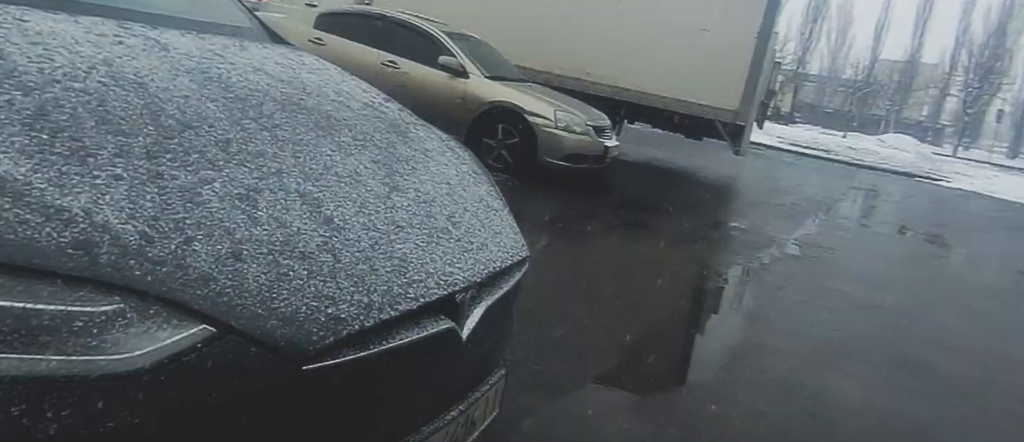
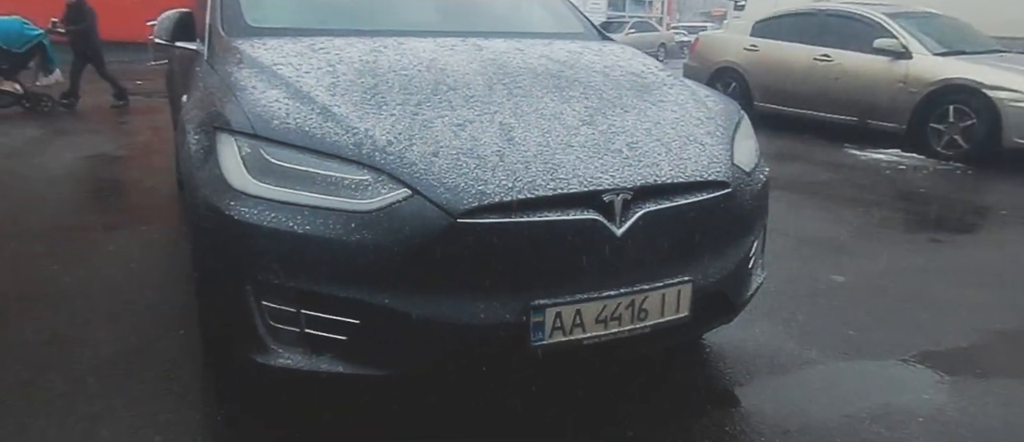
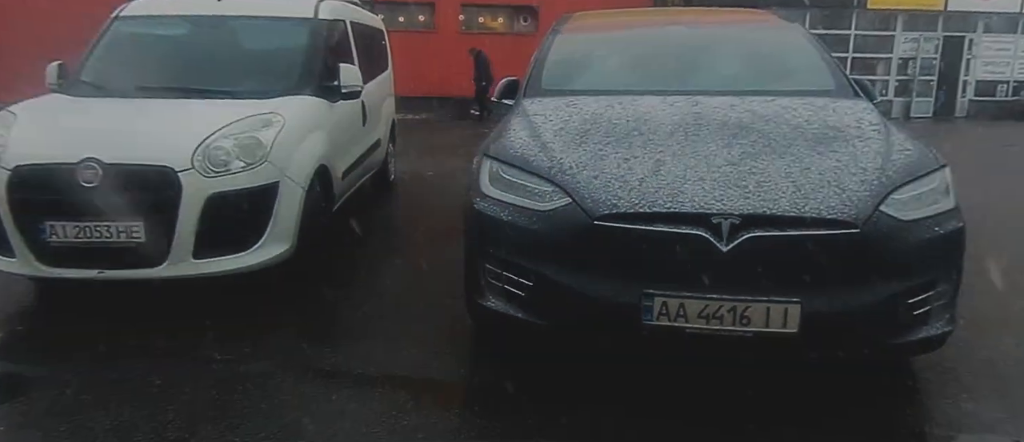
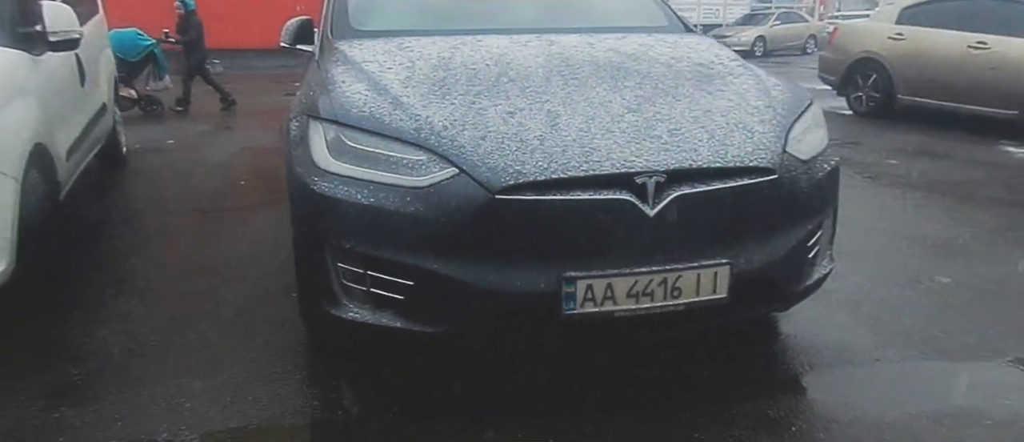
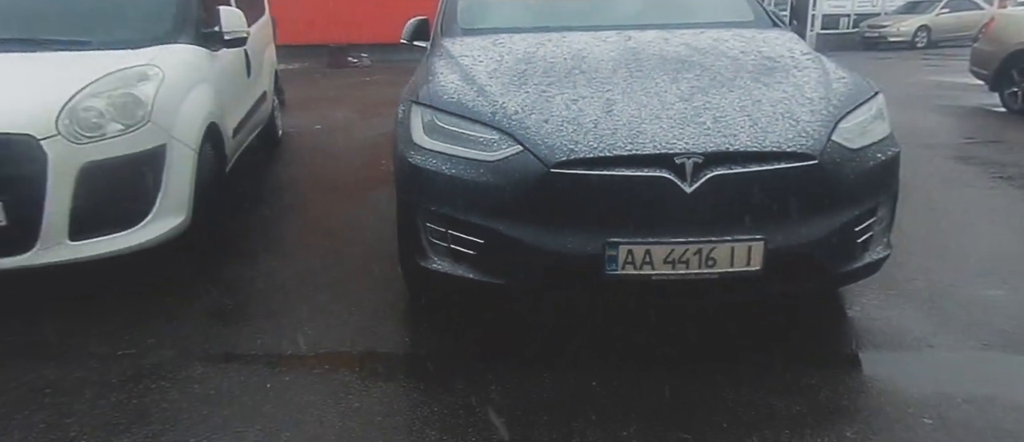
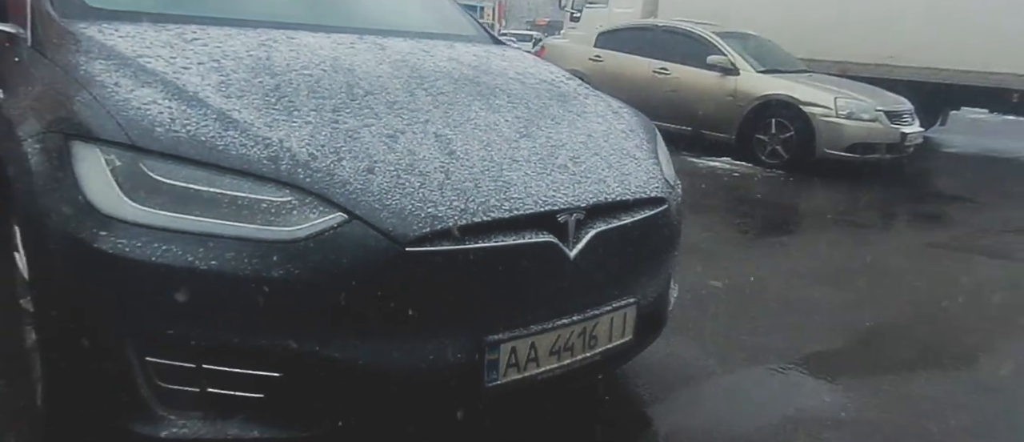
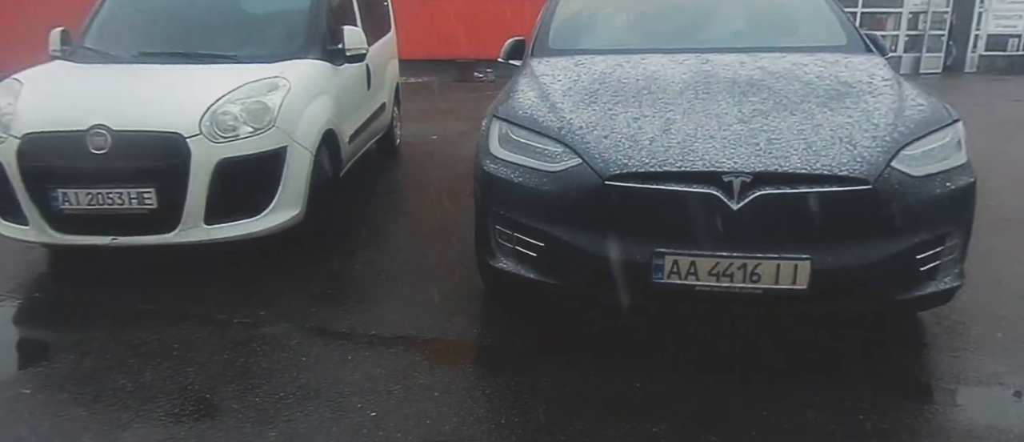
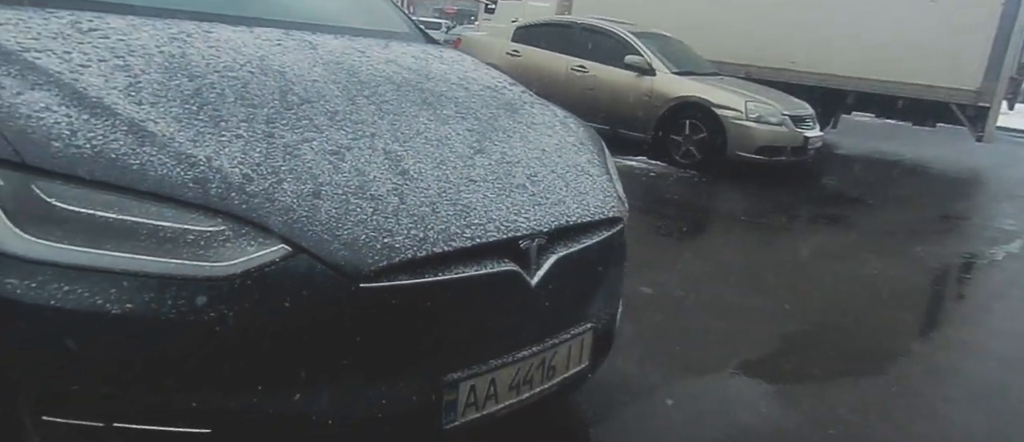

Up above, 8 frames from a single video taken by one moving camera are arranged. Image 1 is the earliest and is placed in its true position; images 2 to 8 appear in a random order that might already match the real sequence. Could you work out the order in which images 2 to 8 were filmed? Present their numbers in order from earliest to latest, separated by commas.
8, 6, 2, 4, 5, 7, 3
